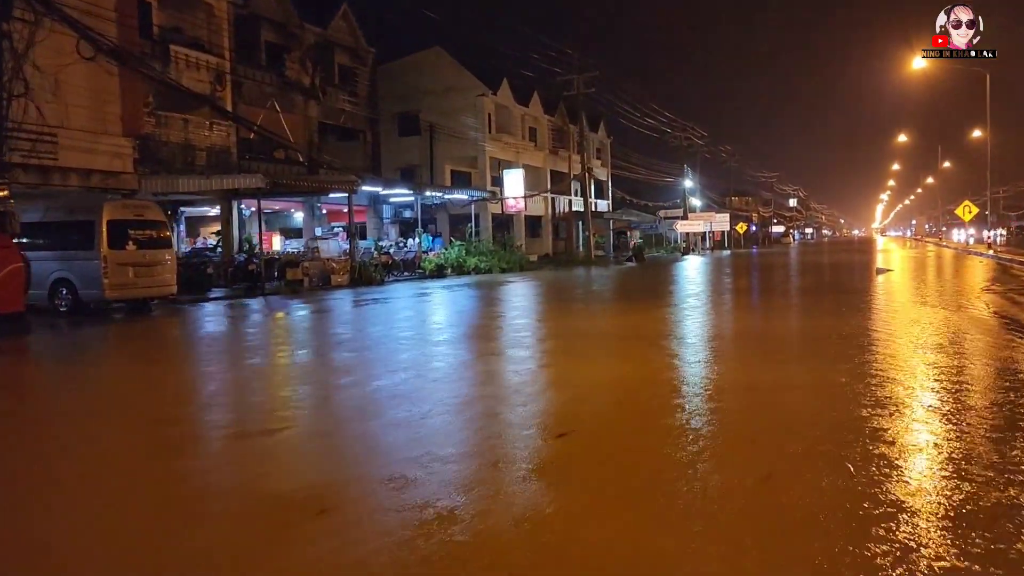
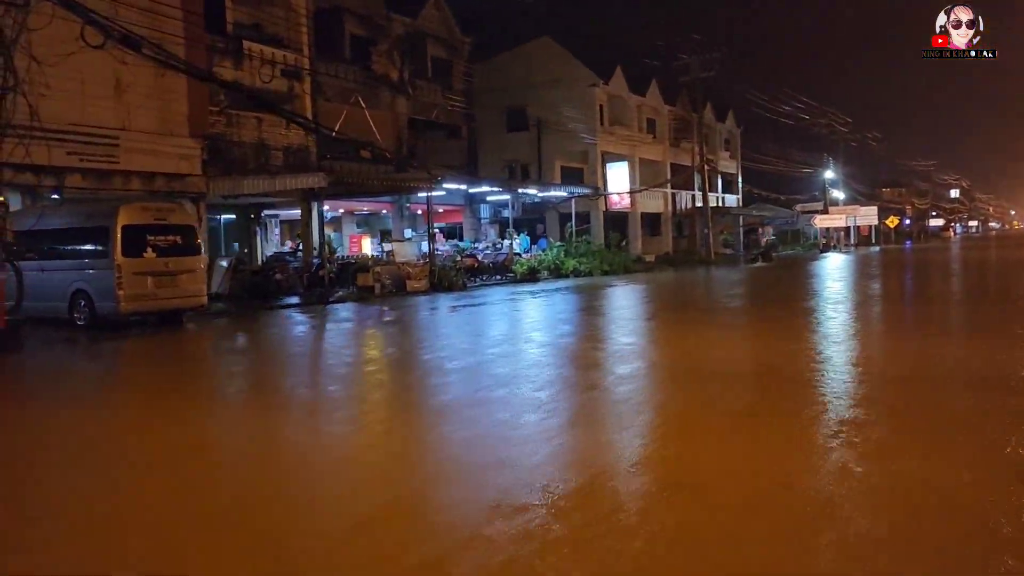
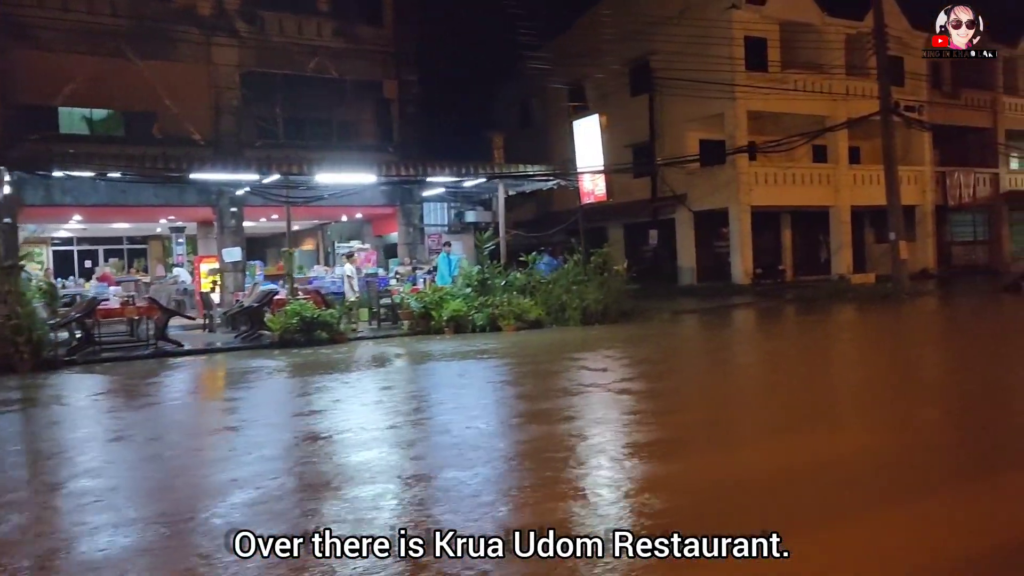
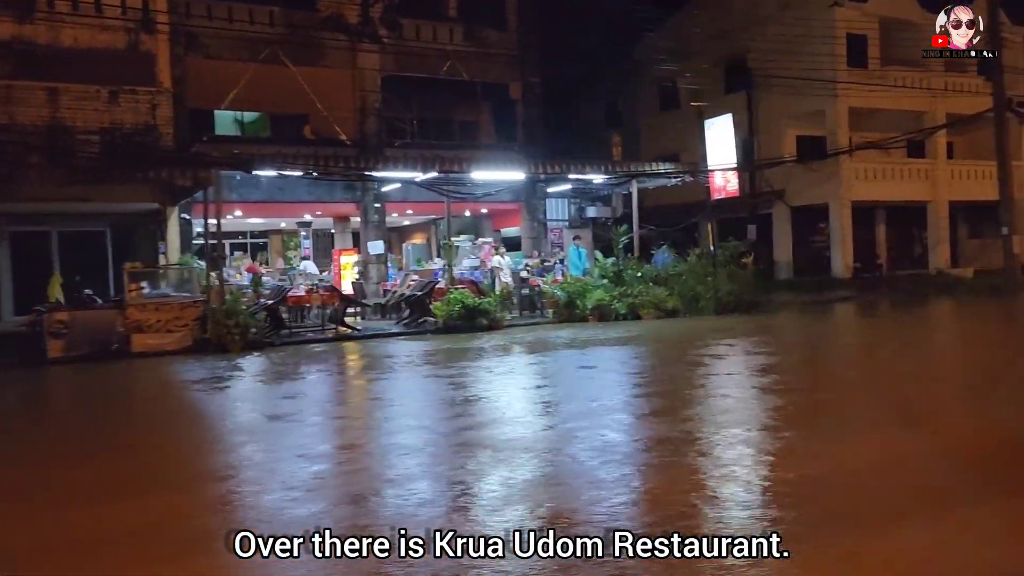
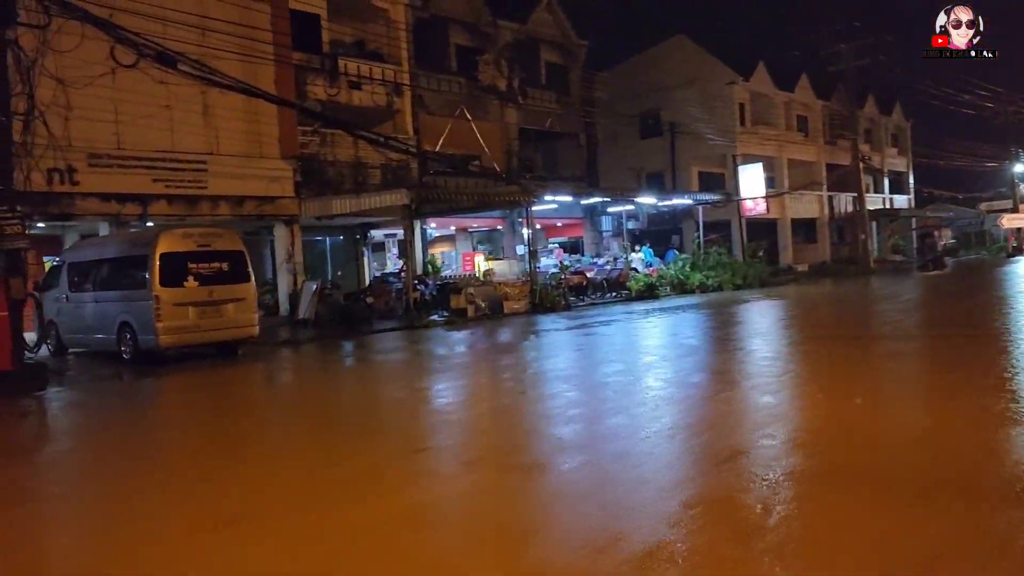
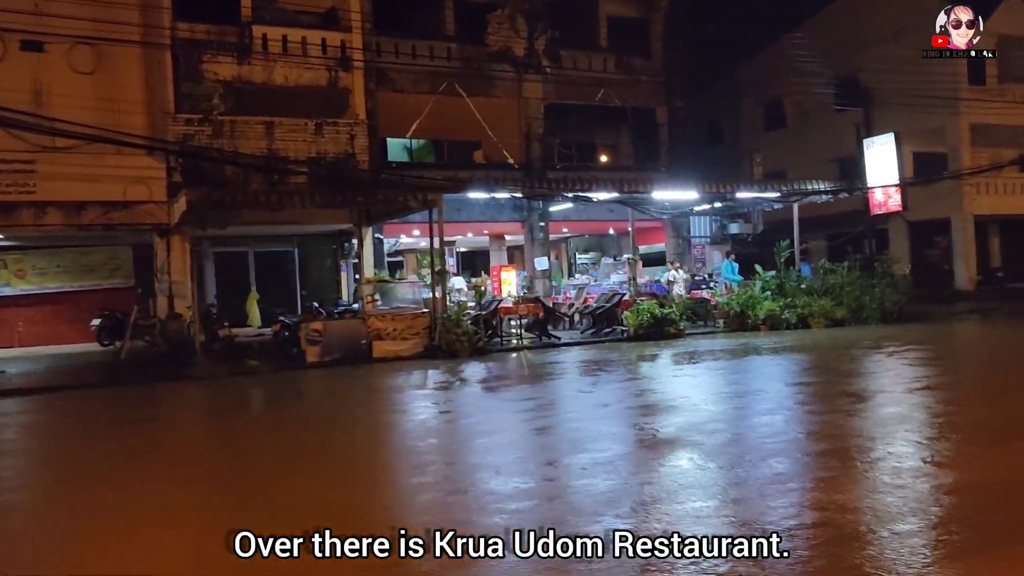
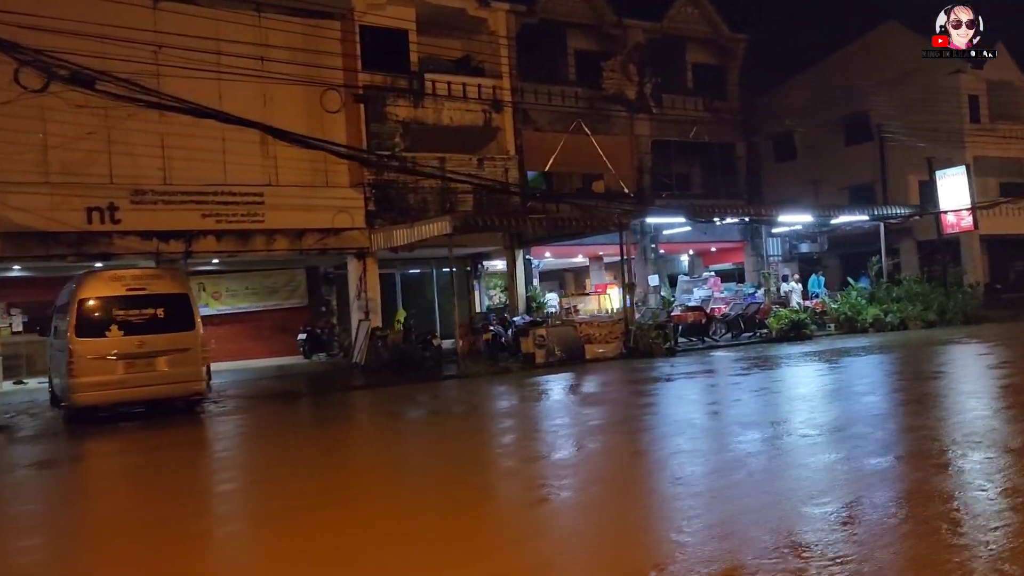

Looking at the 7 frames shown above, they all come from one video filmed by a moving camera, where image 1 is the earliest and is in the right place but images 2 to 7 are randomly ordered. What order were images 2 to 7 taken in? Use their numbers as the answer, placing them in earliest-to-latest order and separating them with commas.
2, 5, 7, 6, 4, 3
